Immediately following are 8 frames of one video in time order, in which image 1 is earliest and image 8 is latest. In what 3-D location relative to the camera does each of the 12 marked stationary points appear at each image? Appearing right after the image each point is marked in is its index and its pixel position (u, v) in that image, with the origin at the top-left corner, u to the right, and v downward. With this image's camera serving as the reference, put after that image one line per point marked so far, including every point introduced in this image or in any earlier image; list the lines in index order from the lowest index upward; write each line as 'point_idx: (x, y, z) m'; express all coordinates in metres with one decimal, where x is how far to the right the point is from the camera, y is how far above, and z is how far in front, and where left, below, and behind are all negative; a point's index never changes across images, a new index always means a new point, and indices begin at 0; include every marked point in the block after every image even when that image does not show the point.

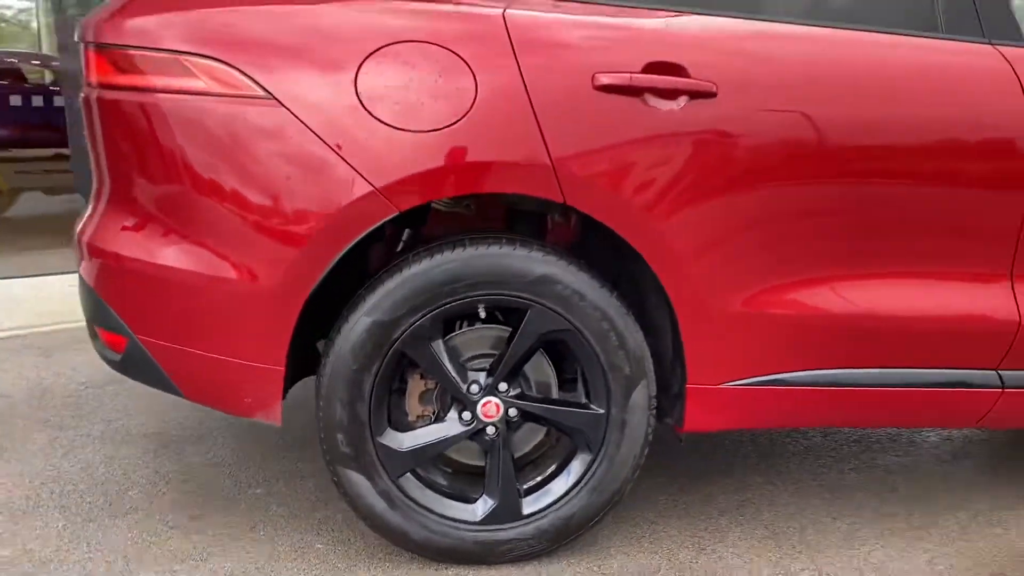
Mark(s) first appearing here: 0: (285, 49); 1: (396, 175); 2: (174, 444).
0: (-0.5, +0.5, +1.9) m
1: (-0.2, +0.2, +1.9) m
2: (-1.0, -0.5, +2.7) m
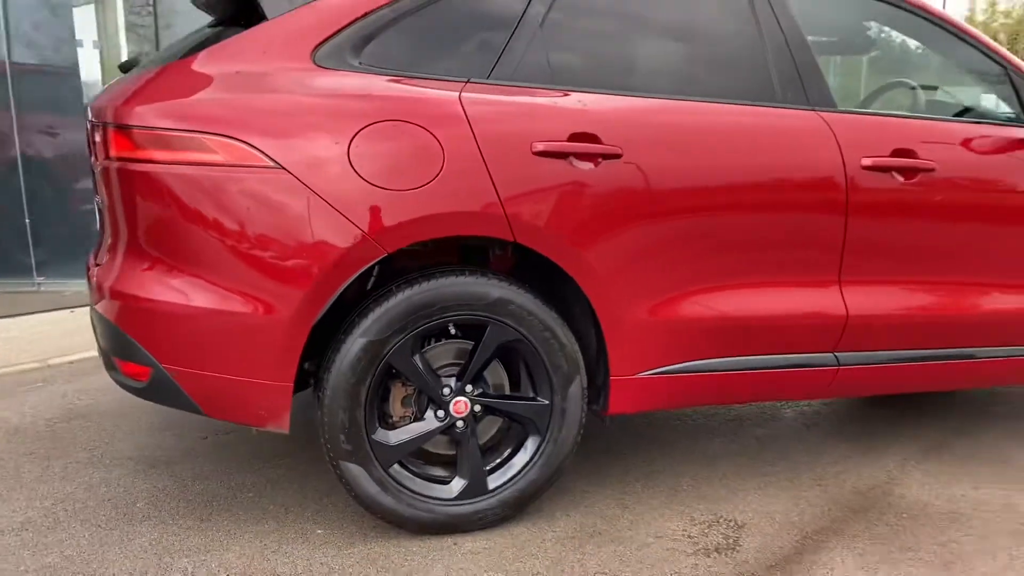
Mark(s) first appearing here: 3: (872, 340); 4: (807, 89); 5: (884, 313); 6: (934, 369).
0: (-0.6, +0.4, +2.4) m
1: (-0.3, +0.2, +2.4) m
2: (-1.2, -0.6, +3.1) m
3: (+1.2, -0.2, +2.9) m
4: (+1.0, +0.6, +2.8) m
5: (+1.2, -0.1, +2.8) m
6: (+1.4, -0.3, +3.0) m
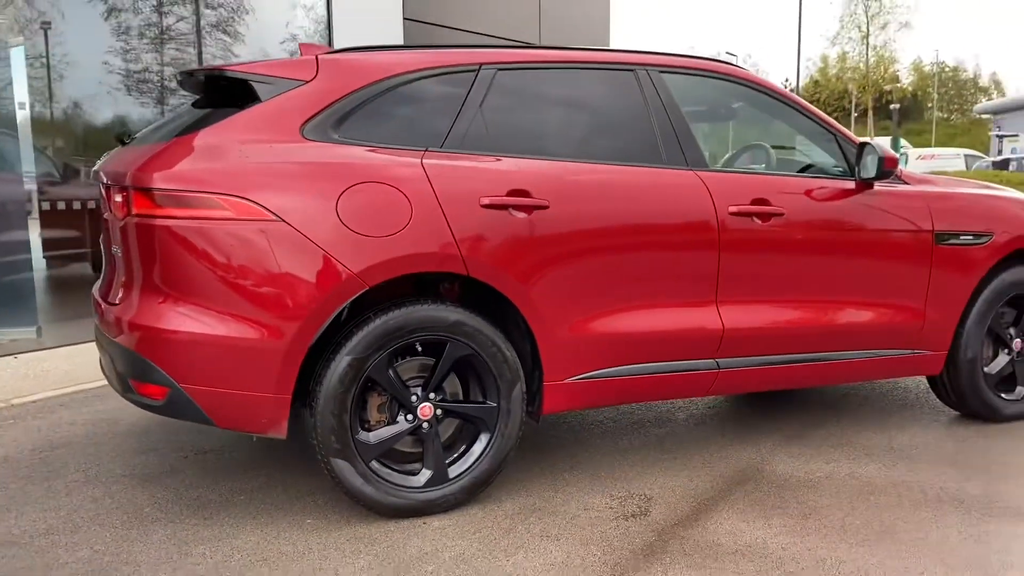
0: (-0.7, +0.3, +2.9) m
1: (-0.5, +0.1, +3.0) m
2: (-1.4, -0.7, +3.5) m
3: (+1.0, -0.2, +3.6) m
4: (+0.7, +0.5, +3.6) m
5: (+1.0, -0.2, +3.6) m
6: (+1.2, -0.4, +3.8) m
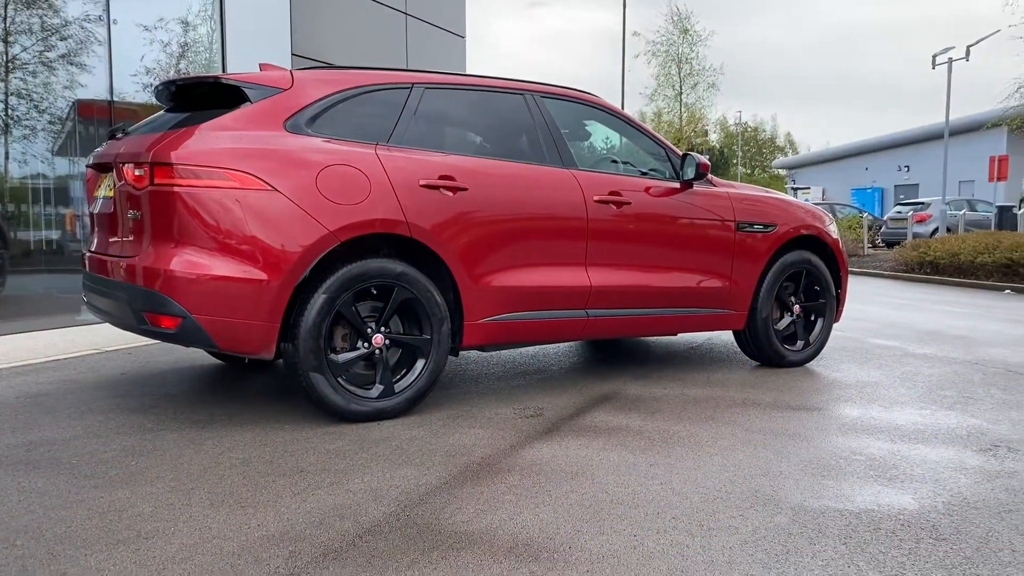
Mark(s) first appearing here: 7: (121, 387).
0: (-1.0, +0.5, +3.9) m
1: (-0.8, +0.3, +3.9) m
2: (-1.8, -0.6, +4.2) m
3: (+0.5, -0.1, +4.8) m
4: (+0.3, +0.7, +4.8) m
5: (+0.5, 0.0, +4.8) m
6: (+0.7, -0.2, +5.0) m
7: (-2.1, -0.5, +4.8) m
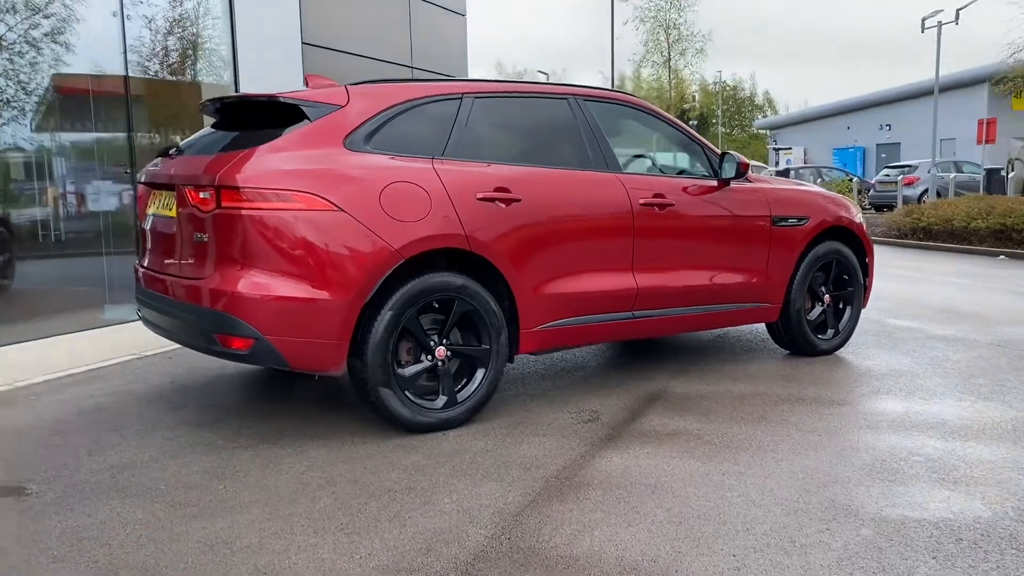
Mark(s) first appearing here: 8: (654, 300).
0: (-0.8, +0.4, +3.9) m
1: (-0.5, +0.2, +4.0) m
2: (-1.5, -0.7, +4.3) m
3: (+0.8, -0.1, +4.9) m
4: (+0.5, +0.7, +4.9) m
5: (+0.8, 0.0, +4.9) m
6: (+1.0, -0.2, +5.1) m
7: (-1.8, -0.6, +4.8) m
8: (+0.8, -0.1, +4.9) m
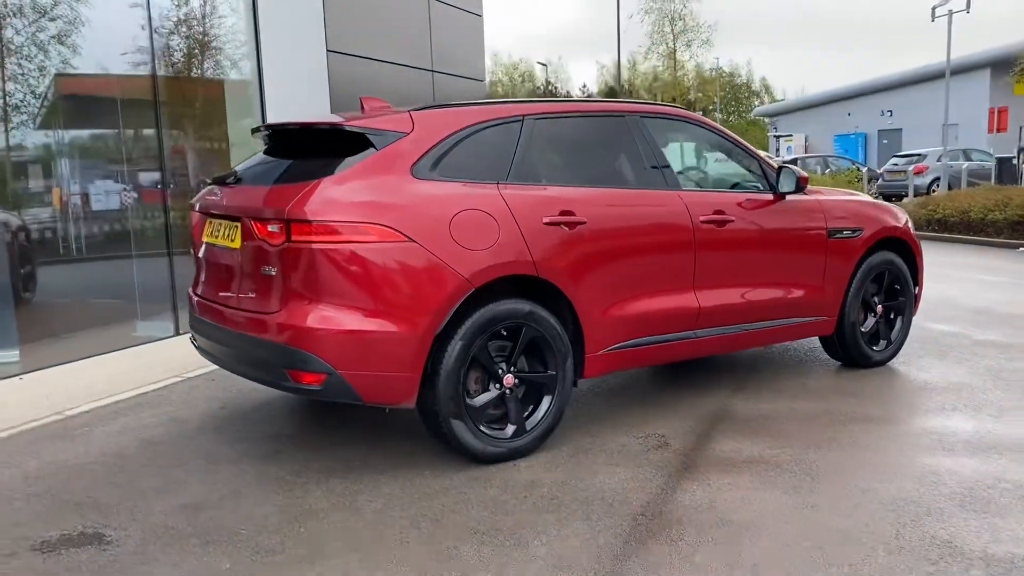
0: (-0.4, +0.3, +3.8) m
1: (-0.2, +0.1, +3.9) m
2: (-1.1, -0.8, +4.2) m
3: (+1.1, -0.2, +4.9) m
4: (+0.8, +0.6, +4.8) m
5: (+1.1, -0.1, +4.9) m
6: (+1.3, -0.3, +5.1) m
7: (-1.5, -0.7, +4.8) m
8: (+1.1, -0.2, +4.9) m
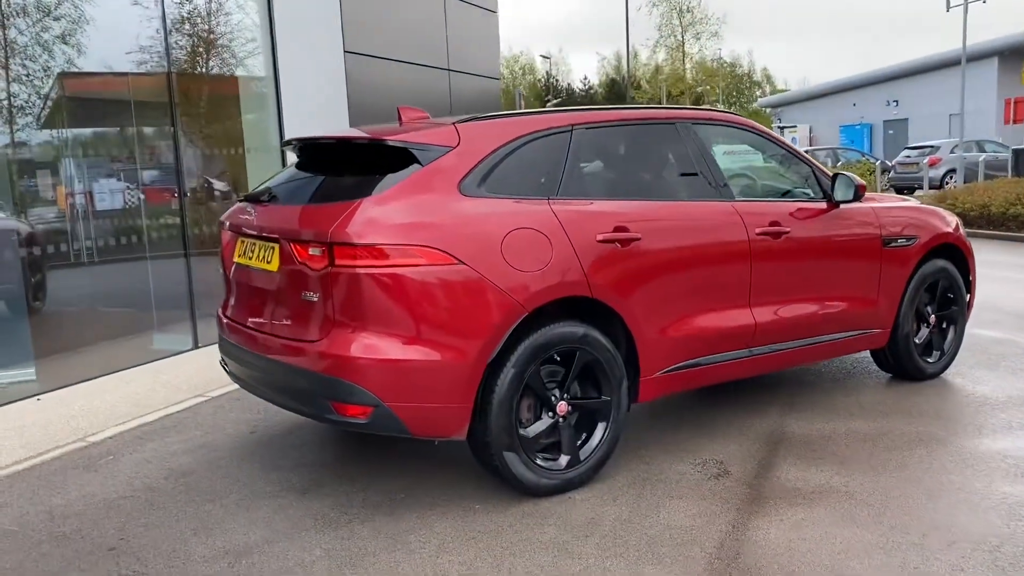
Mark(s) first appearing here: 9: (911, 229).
0: (-0.2, +0.2, +3.6) m
1: (0.0, 0.0, +3.7) m
2: (-0.9, -0.9, +4.0) m
3: (+1.3, -0.3, +4.6) m
4: (+1.0, +0.5, +4.5) m
5: (+1.3, -0.2, +4.6) m
6: (+1.5, -0.4, +4.8) m
7: (-1.3, -0.8, +4.5) m
8: (+1.3, -0.2, +4.6) m
9: (+2.3, +0.3, +5.3) m
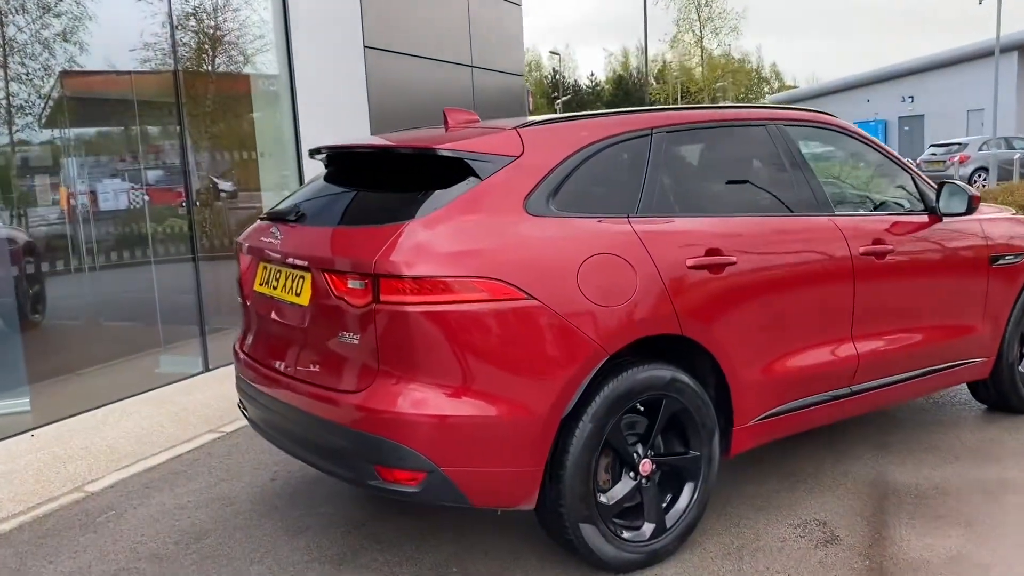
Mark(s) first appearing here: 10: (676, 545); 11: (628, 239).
0: (0.0, +0.1, +3.0) m
1: (+0.3, -0.2, +3.1) m
2: (-0.6, -1.0, +3.4) m
3: (+1.6, -0.4, +4.0) m
4: (+1.3, +0.4, +3.9) m
5: (+1.6, -0.3, +4.0) m
6: (+1.8, -0.5, +4.2) m
7: (-1.0, -1.0, +3.9) m
8: (+1.6, -0.4, +4.0) m
9: (+2.6, +0.2, +4.6) m
10: (+0.6, -1.0, +3.3) m
11: (+0.4, +0.2, +3.2) m
